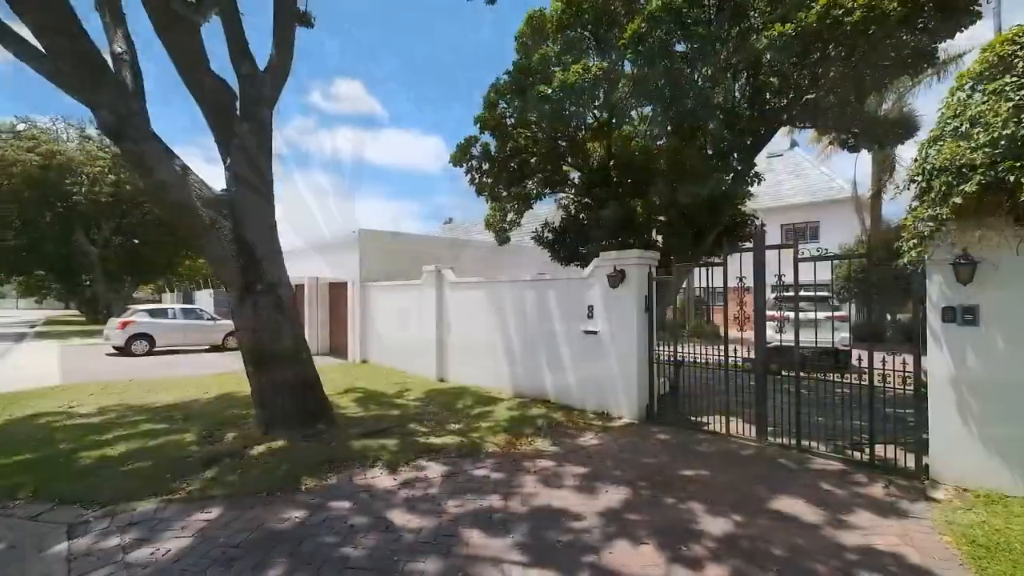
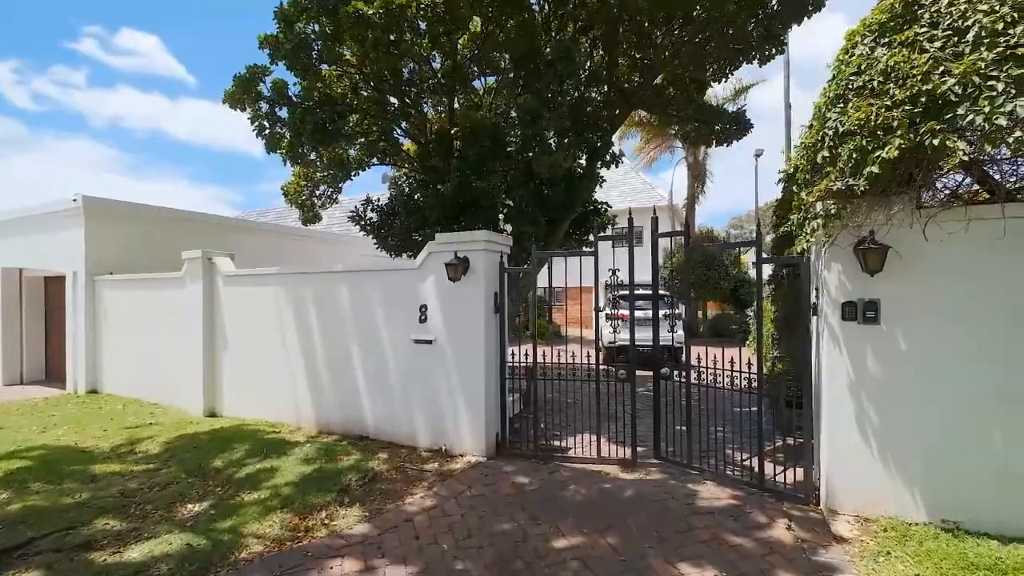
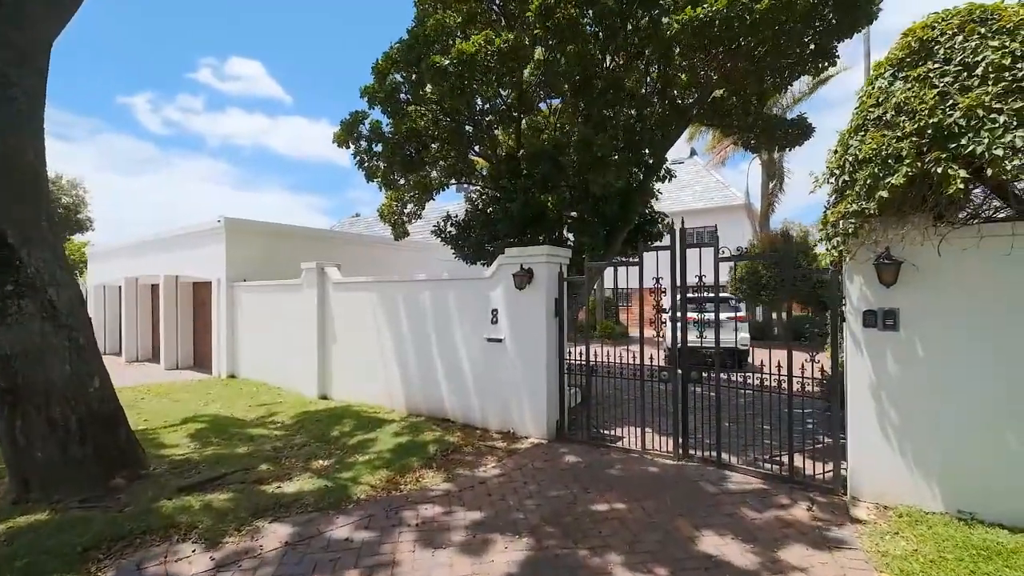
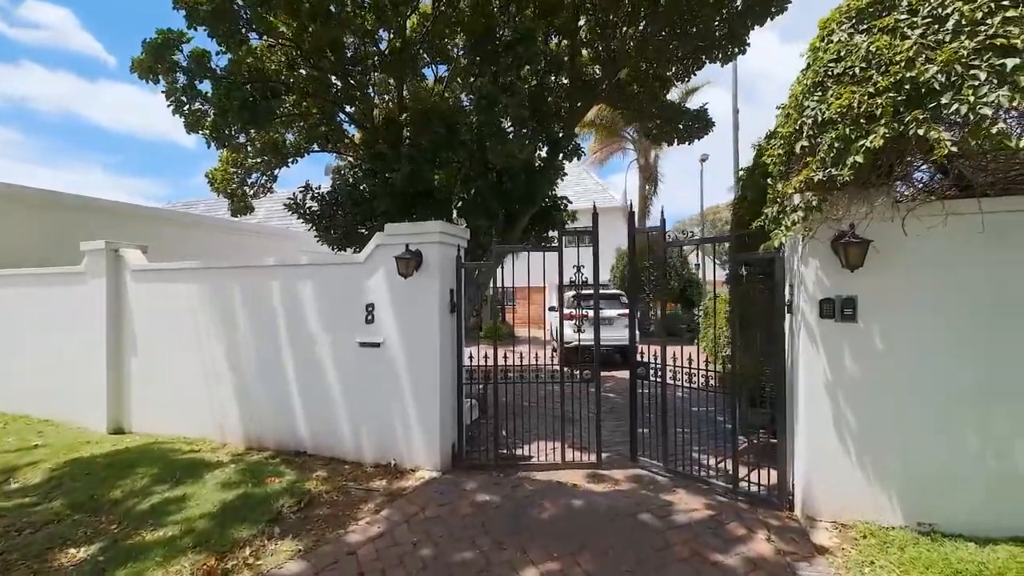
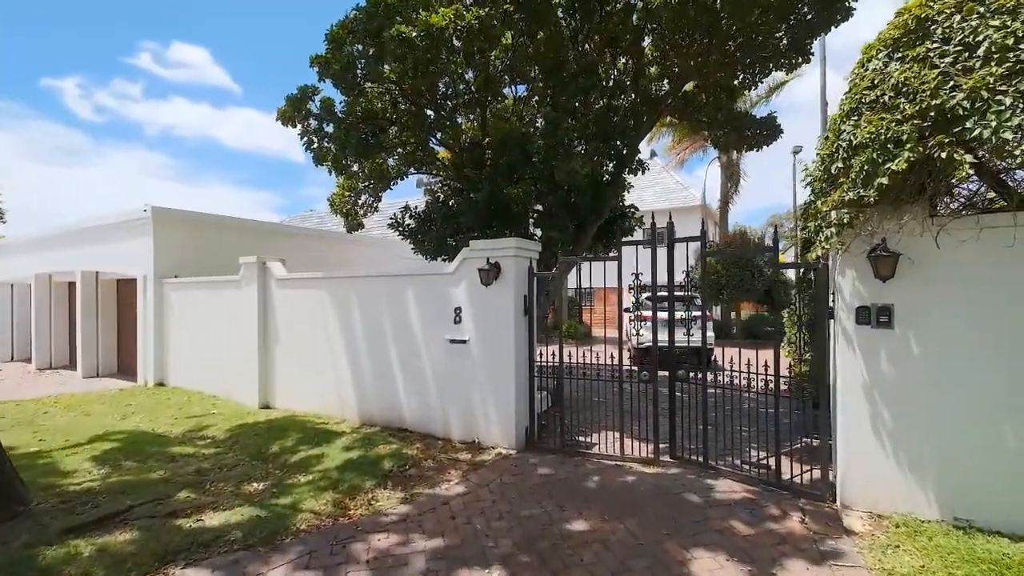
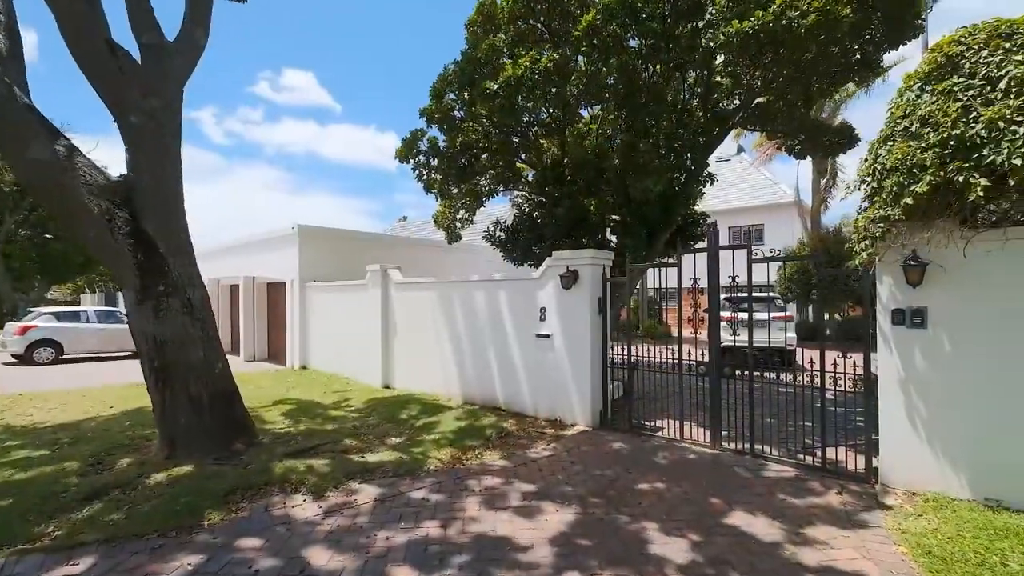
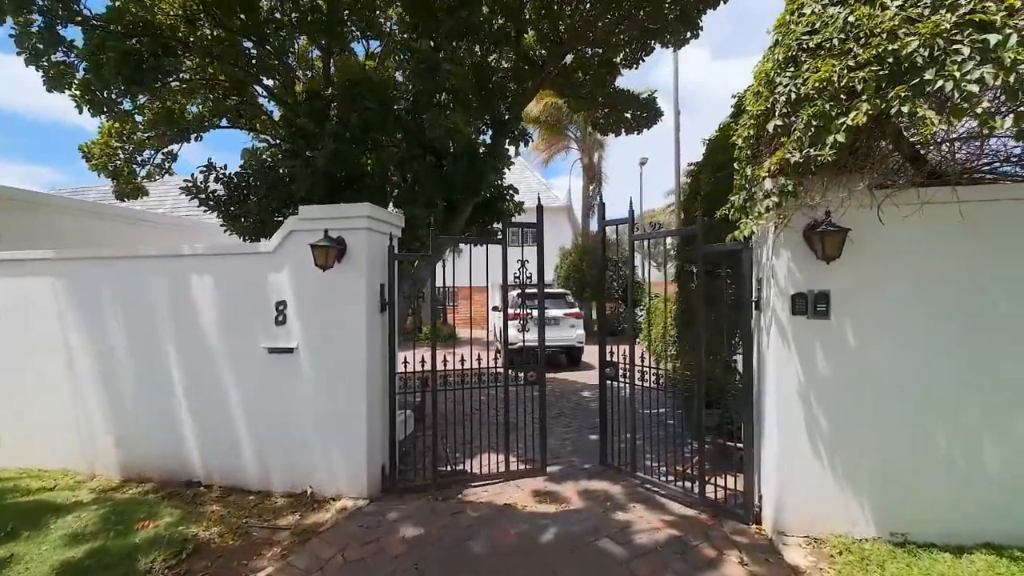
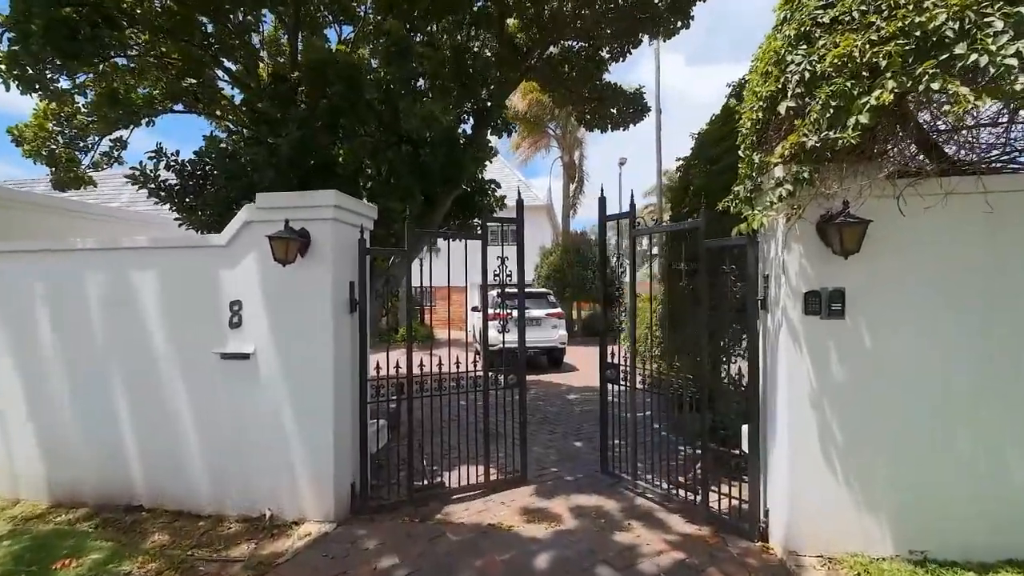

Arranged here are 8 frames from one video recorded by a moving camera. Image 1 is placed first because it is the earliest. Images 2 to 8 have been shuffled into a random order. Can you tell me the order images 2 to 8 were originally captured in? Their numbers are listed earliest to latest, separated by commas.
6, 3, 5, 2, 4, 7, 8
